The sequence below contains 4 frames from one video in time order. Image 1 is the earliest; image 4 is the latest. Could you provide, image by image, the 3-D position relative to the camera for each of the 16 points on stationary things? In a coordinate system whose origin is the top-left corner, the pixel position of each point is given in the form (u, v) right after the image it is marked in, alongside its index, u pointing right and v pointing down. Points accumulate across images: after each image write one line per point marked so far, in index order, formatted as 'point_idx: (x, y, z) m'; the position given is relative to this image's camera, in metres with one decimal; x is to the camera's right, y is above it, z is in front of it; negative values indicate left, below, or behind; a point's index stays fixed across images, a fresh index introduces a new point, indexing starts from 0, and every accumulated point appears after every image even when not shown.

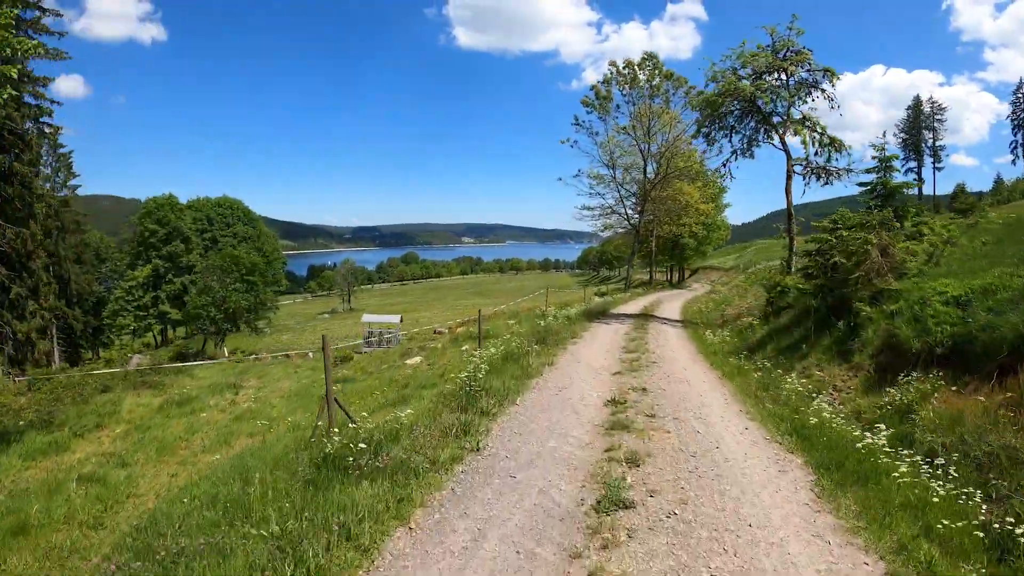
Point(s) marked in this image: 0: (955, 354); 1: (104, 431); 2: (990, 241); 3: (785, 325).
0: (+9.7, -1.4, +11.3) m
1: (-11.2, -3.9, +14.1) m
2: (+17.7, +1.8, +19.1) m
3: (+10.0, -1.3, +19.0) m
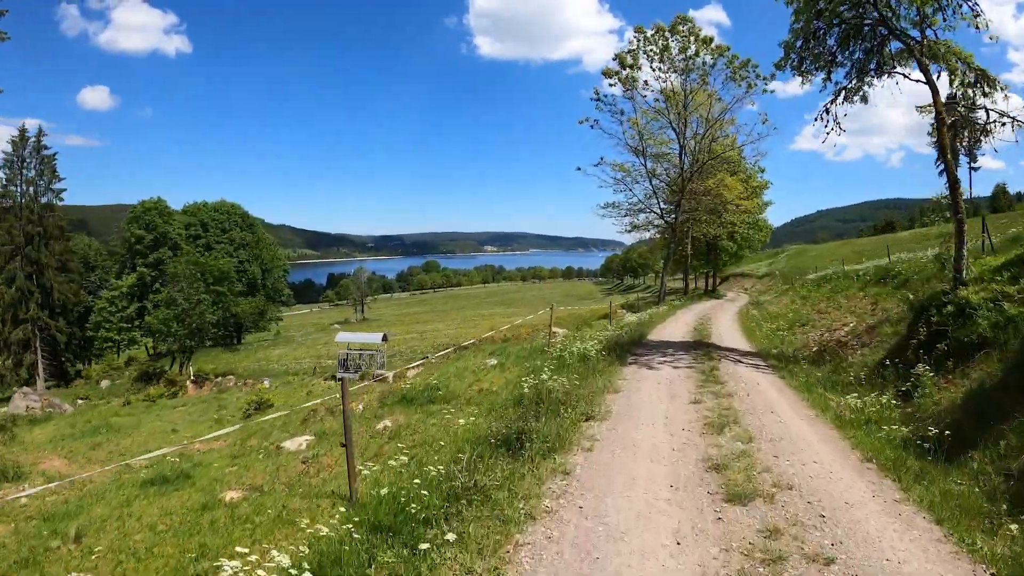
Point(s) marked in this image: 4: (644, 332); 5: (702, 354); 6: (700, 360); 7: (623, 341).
0: (+8.6, -1.7, +1.9) m
1: (-12.2, -4.3, +5.7) m
2: (+17.0, +1.4, +9.5) m
3: (+9.3, -1.8, +9.7) m
4: (+4.8, -1.5, +18.3) m
5: (+5.4, -1.8, +14.4) m
6: (+5.0, -1.9, +13.6) m
7: (+3.5, -1.6, +16.0) m
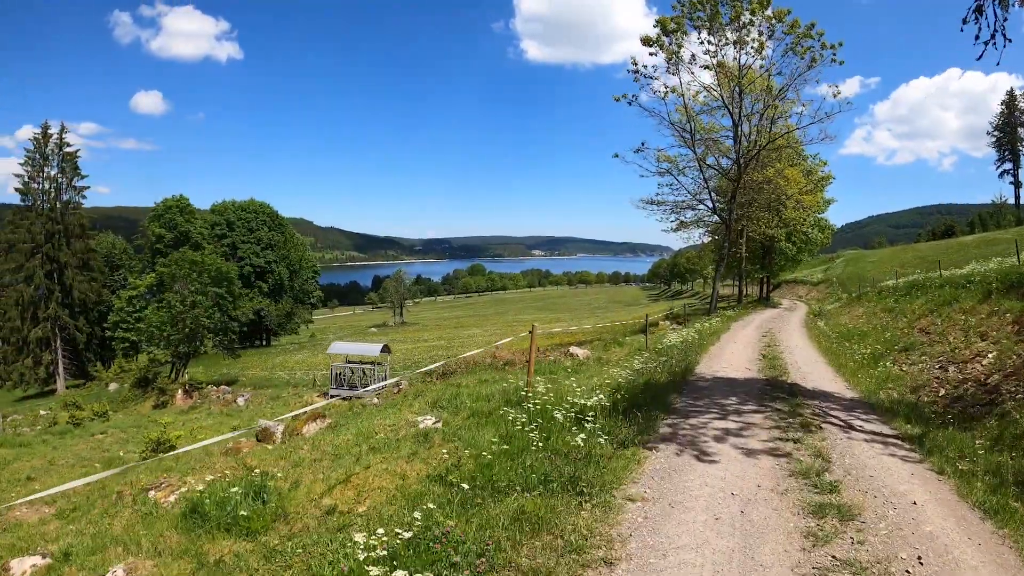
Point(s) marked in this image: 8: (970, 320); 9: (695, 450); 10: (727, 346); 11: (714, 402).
0: (+6.8, -1.9, -4.1) m
1: (-13.6, -4.3, +1.2) m
2: (+15.7, +1.0, +2.8) m
3: (+8.1, -2.0, +3.6) m
4: (+4.3, -1.7, +12.5) m
5: (+4.5, -2.0, +8.6) m
6: (+4.1, -2.1, +7.8) m
7: (+2.7, -1.8, +10.3) m
8: (+15.8, -1.1, +17.7) m
9: (+2.3, -2.0, +6.4) m
10: (+6.7, -1.8, +16.1) m
11: (+3.5, -2.0, +8.9) m
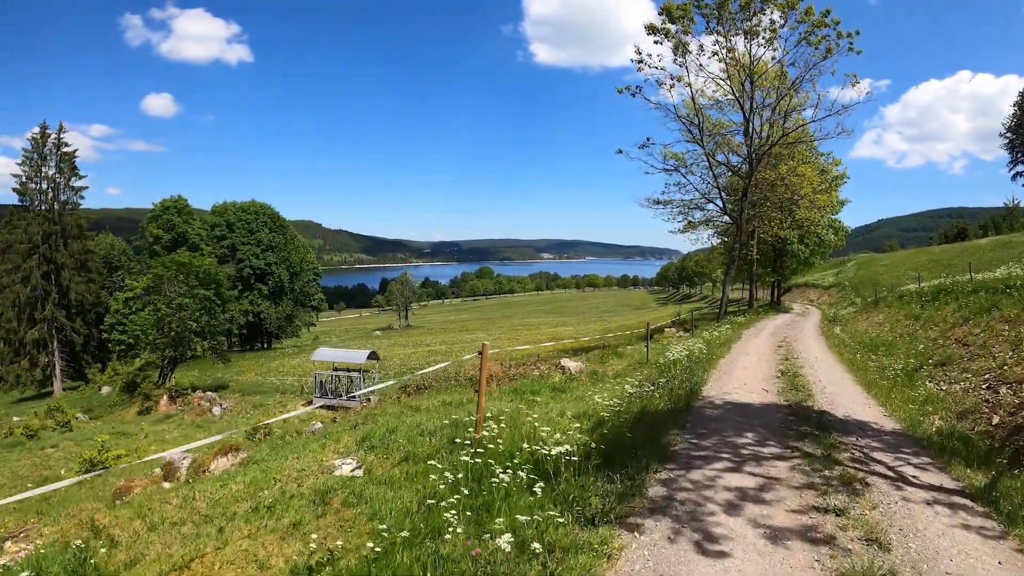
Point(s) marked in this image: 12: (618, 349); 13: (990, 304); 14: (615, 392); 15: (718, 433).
0: (+5.9, -2.0, -6.1) m
1: (-14.4, -4.2, -0.5) m
2: (+15.0, +0.9, +0.6) m
3: (+7.3, -2.1, +1.6) m
4: (+3.7, -1.8, +10.5) m
5: (+3.9, -2.1, +6.6) m
6: (+3.5, -2.2, +5.9) m
7: (+2.1, -1.9, +8.4) m
8: (+15.3, -1.3, +15.6) m
9: (+1.6, -2.1, +4.4) m
10: (+6.2, -2.0, +14.1) m
11: (+2.9, -2.1, +7.0) m
12: (+3.8, -2.3, +18.8) m
13: (+17.6, -0.6, +19.0) m
14: (+2.0, -2.1, +10.1) m
15: (+2.9, -2.1, +7.3) m
